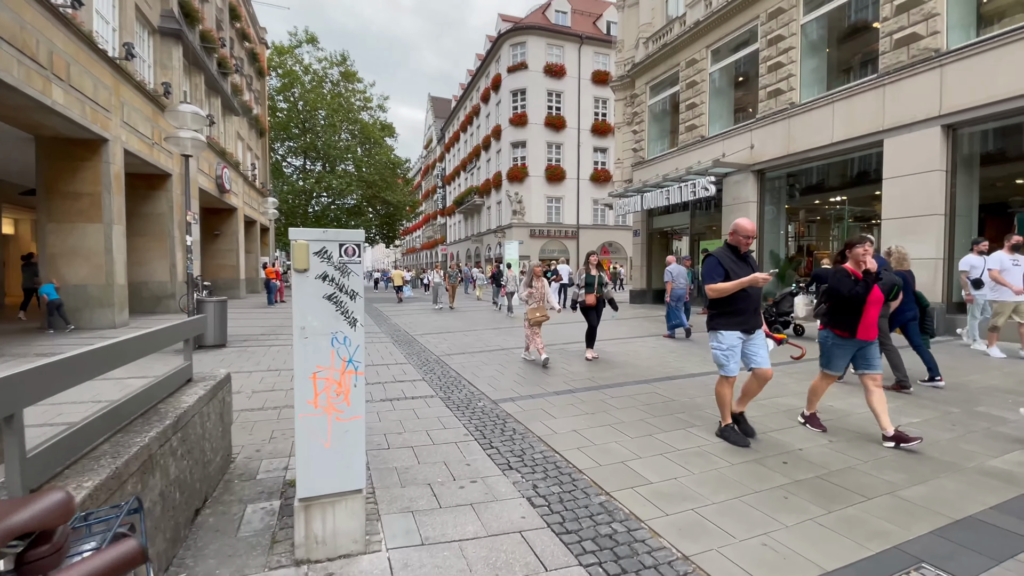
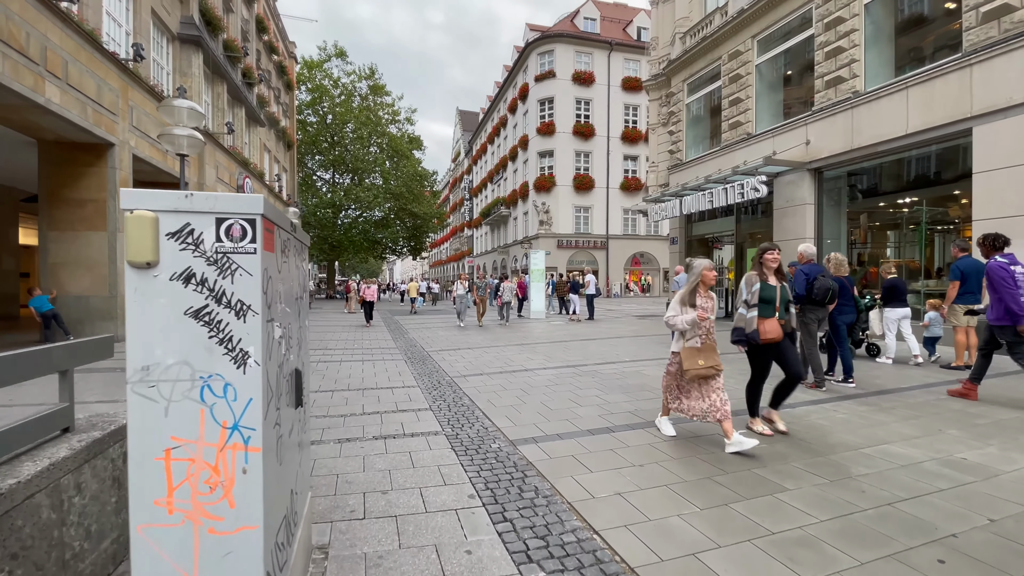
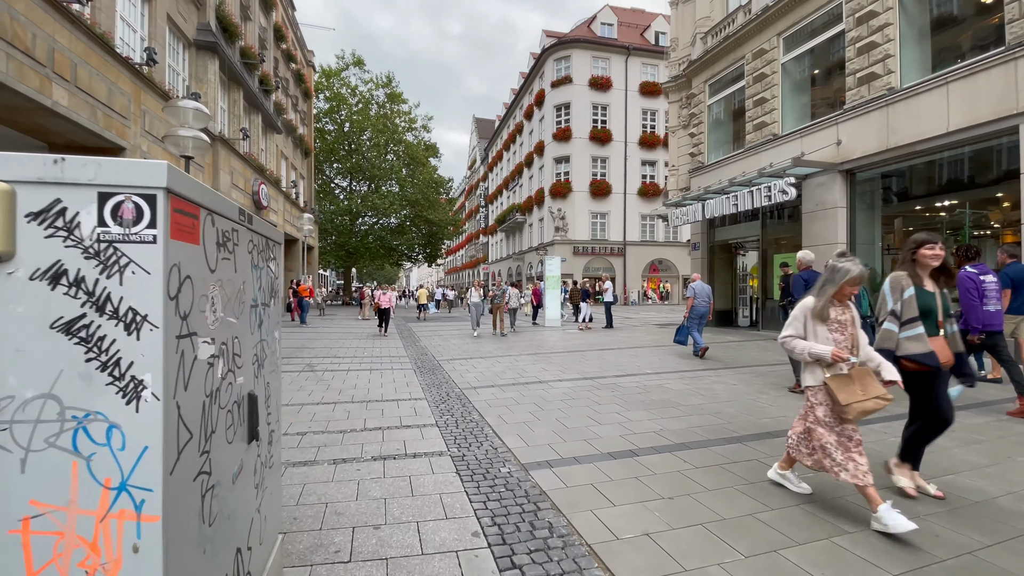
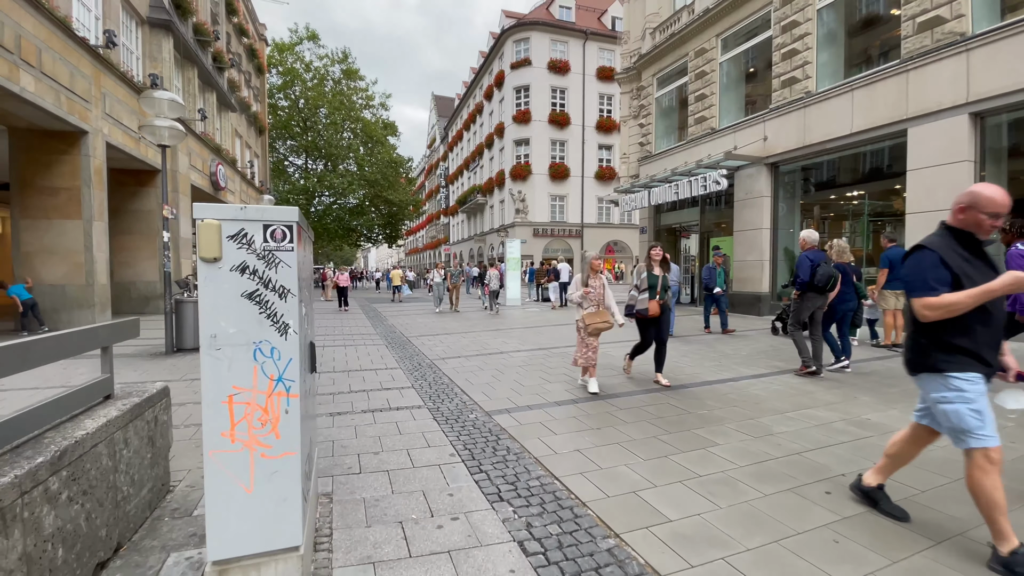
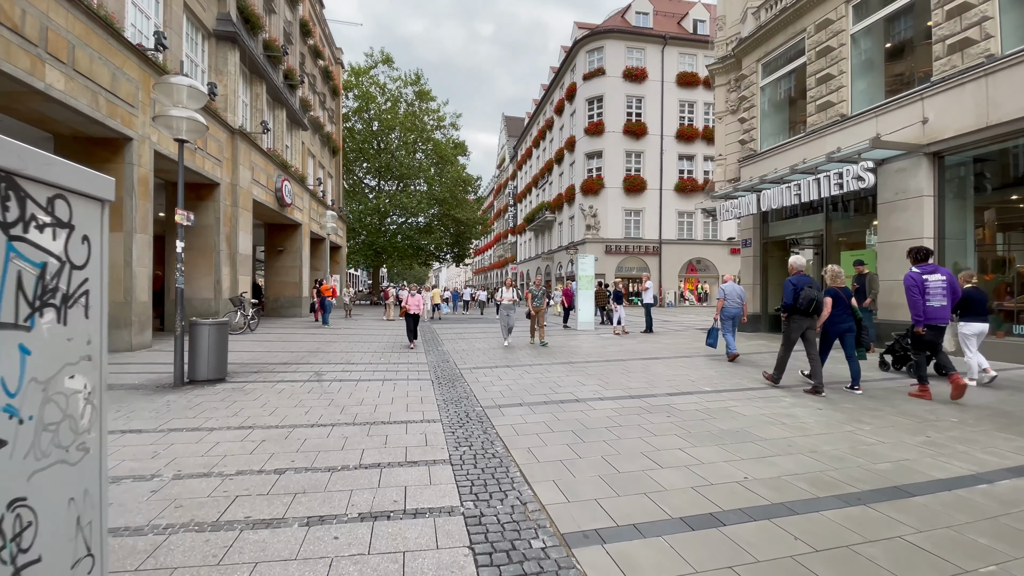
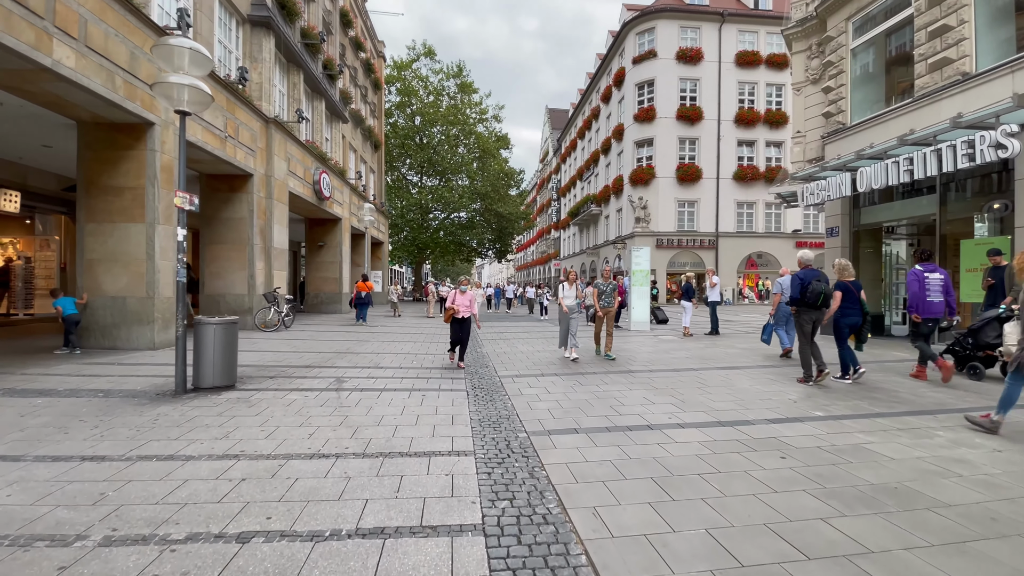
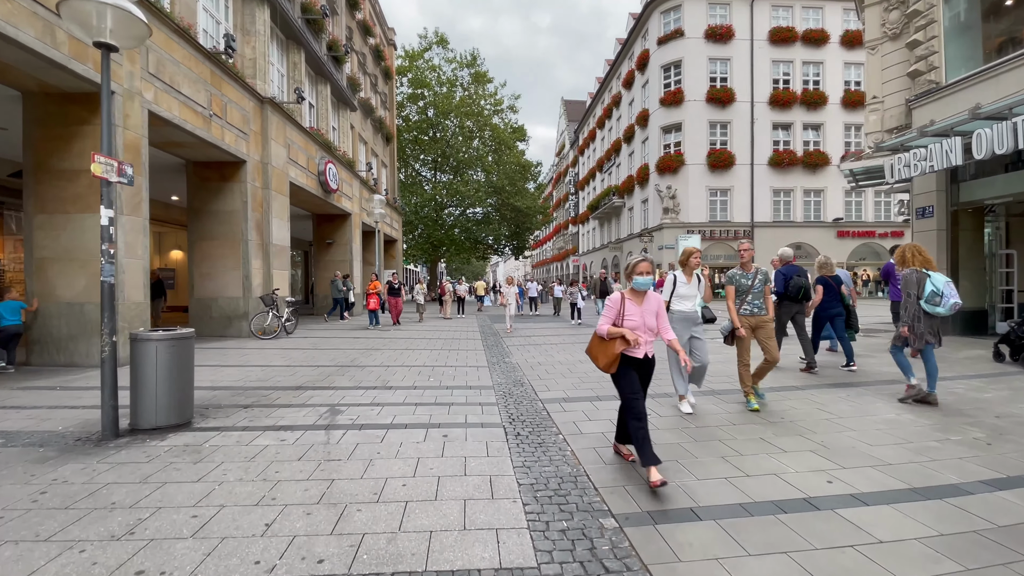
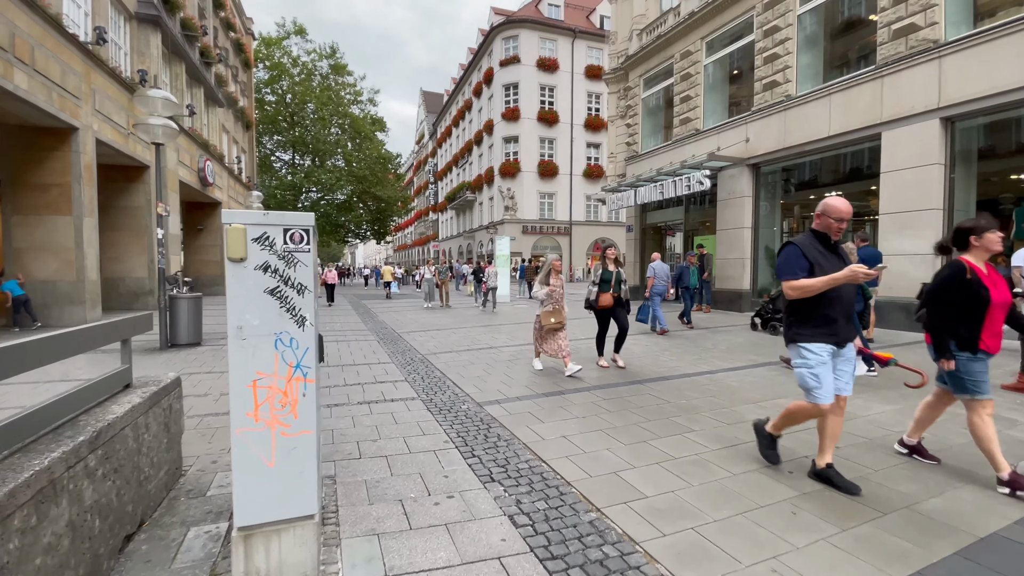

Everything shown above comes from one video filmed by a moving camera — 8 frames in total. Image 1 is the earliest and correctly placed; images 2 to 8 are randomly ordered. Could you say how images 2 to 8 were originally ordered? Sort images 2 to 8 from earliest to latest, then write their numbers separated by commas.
8, 4, 2, 3, 5, 6, 7
